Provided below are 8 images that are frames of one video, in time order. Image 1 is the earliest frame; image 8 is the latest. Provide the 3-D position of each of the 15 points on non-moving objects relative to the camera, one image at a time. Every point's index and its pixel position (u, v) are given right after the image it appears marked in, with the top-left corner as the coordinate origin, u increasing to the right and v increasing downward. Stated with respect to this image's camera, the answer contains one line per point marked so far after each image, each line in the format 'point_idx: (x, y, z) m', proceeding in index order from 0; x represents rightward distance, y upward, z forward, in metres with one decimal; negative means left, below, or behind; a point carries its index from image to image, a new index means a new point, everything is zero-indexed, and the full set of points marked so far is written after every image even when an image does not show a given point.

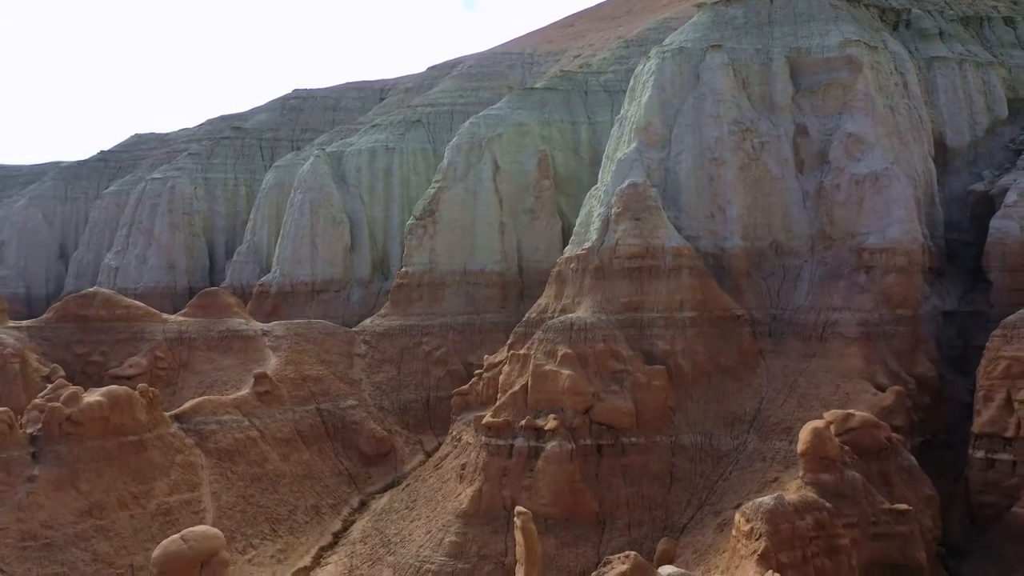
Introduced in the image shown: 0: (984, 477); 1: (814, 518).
0: (+8.8, -3.5, +16.7) m
1: (+4.6, -3.5, +13.8) m
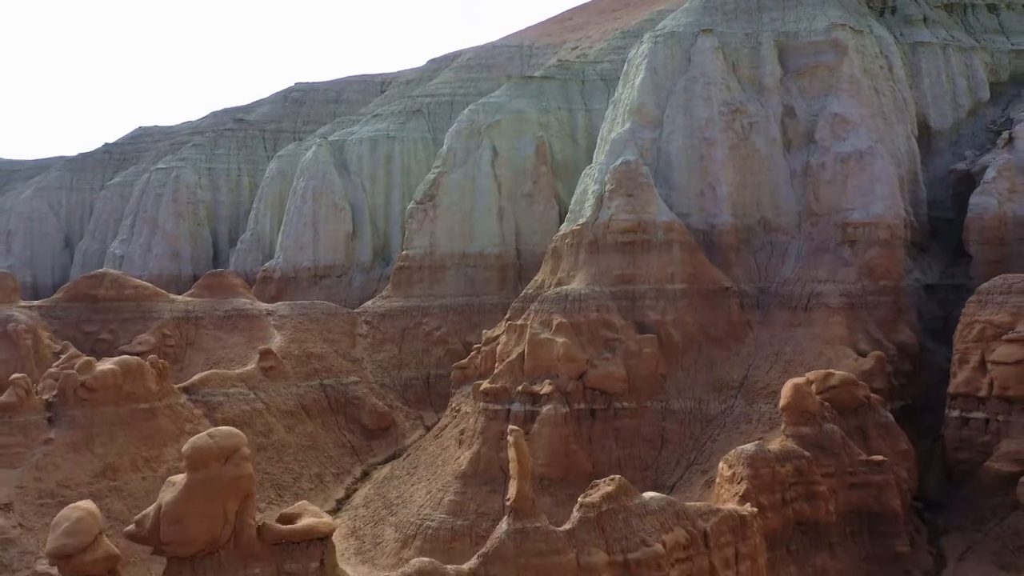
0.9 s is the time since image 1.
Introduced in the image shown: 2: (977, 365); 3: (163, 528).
0: (+8.7, -2.8, +17.6) m
1: (+4.6, -2.9, +14.6) m
2: (+9.0, -1.5, +17.4) m
3: (-3.0, -2.0, +7.5) m
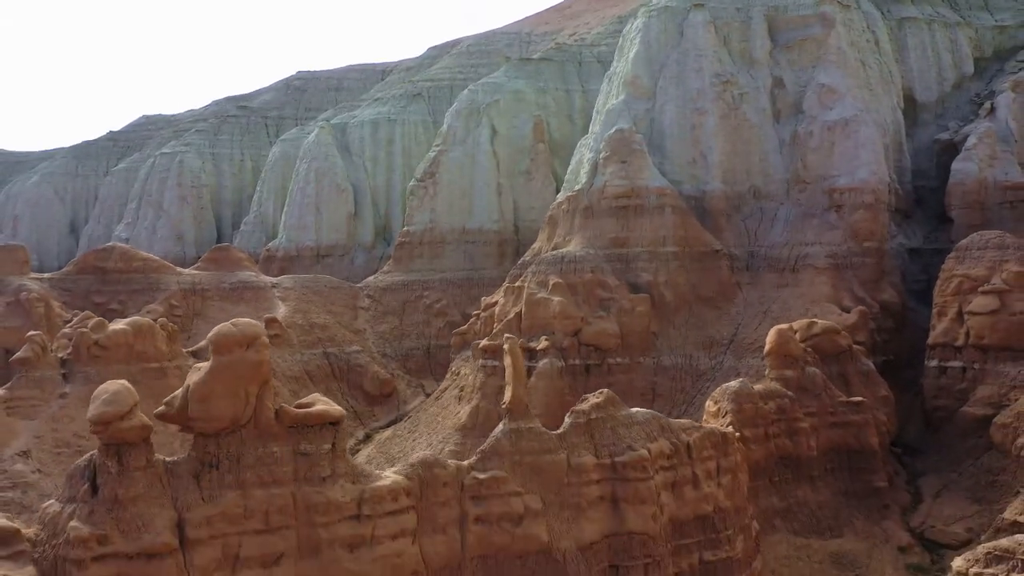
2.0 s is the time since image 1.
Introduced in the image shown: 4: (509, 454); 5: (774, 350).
0: (+8.7, -1.9, +18.3) m
1: (+4.5, -2.0, +15.4) m
2: (+8.9, -0.6, +18.2) m
3: (-3.1, -1.1, +8.2) m
4: (0.0, -1.8, +10.1) m
5: (+4.7, -1.1, +16.2) m
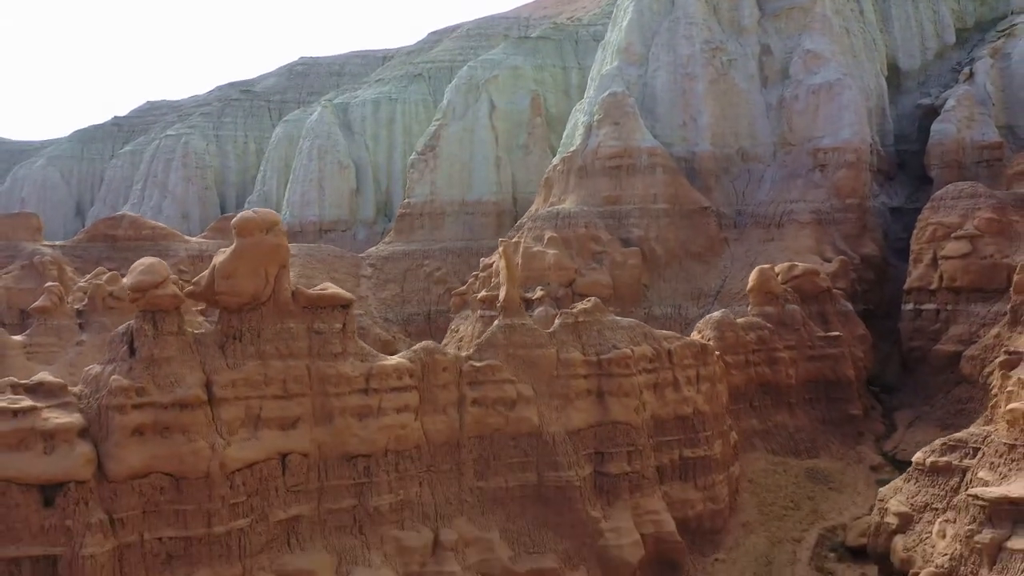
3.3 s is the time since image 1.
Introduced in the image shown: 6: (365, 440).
0: (+8.6, -0.8, +19.3) m
1: (+4.4, -0.9, +16.4) m
2: (+8.9, +0.6, +19.1) m
3: (-3.1, 0.0, +9.2) m
4: (-0.1, -0.7, +11.0) m
5: (+4.6, 0.0, +17.1) m
6: (-1.6, -1.6, +9.5) m
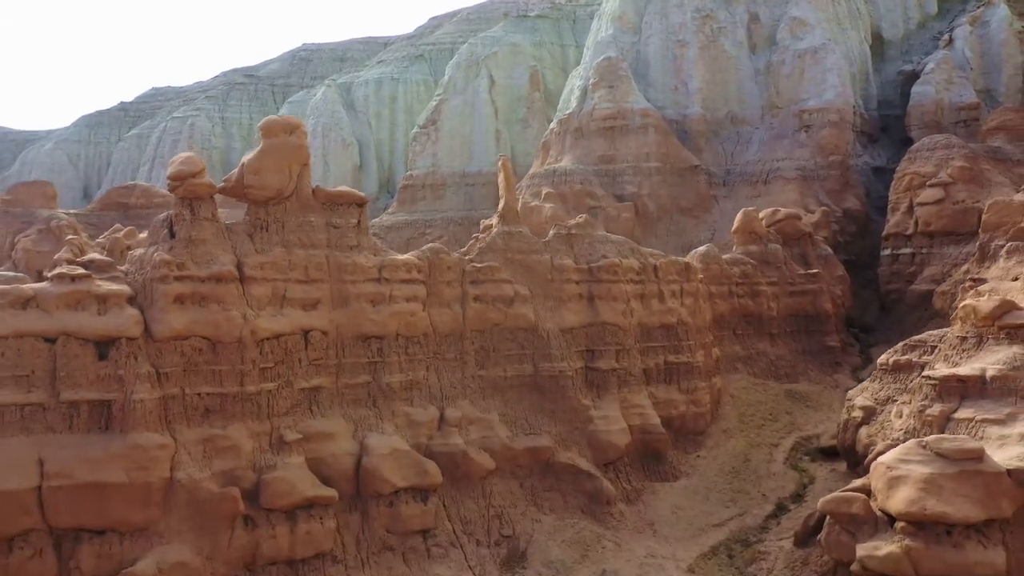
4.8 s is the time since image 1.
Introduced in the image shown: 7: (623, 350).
0: (+8.6, +0.4, +20.4) m
1: (+4.4, +0.4, +17.4) m
2: (+8.8, +1.8, +20.2) m
3: (-3.2, +1.2, +10.3) m
4: (-0.1, +0.5, +12.1) m
5: (+4.6, +1.2, +18.2) m
6: (-1.6, -0.4, +10.6) m
7: (+1.6, -0.9, +12.7) m
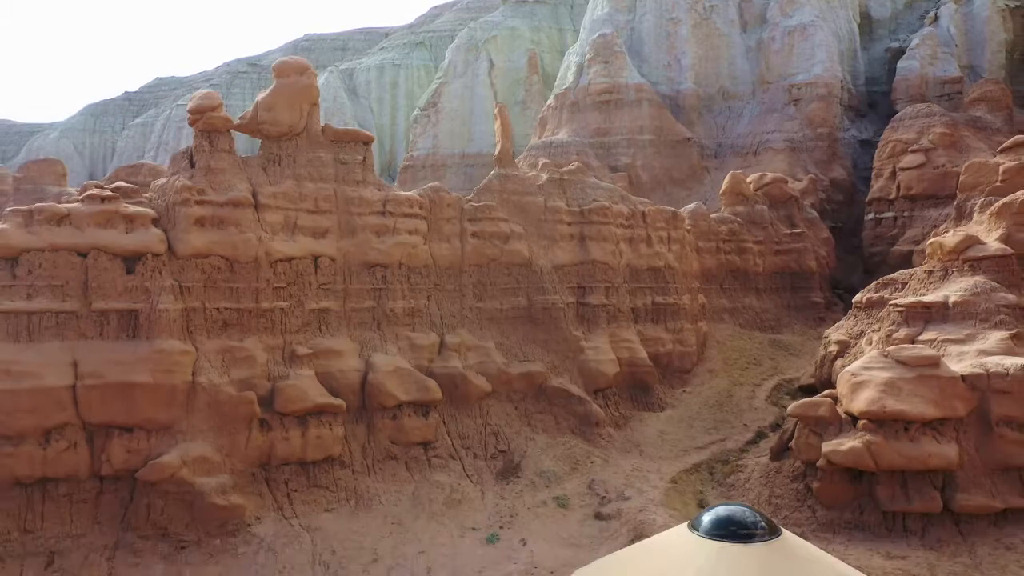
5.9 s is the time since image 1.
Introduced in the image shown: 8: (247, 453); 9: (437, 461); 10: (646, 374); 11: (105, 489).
0: (+8.5, +1.3, +21.1) m
1: (+4.4, +1.2, +18.2) m
2: (+8.8, +2.6, +21.0) m
3: (-3.2, +2.1, +11.0) m
4: (-0.2, +1.4, +12.9) m
5: (+4.5, +2.1, +19.0) m
6: (-1.6, +0.5, +11.4) m
7: (+1.5, 0.0, +13.5) m
8: (-2.9, -1.8, +9.8) m
9: (-0.9, -2.1, +11.0) m
10: (+2.0, -1.3, +13.3) m
11: (-4.2, -2.1, +9.3) m
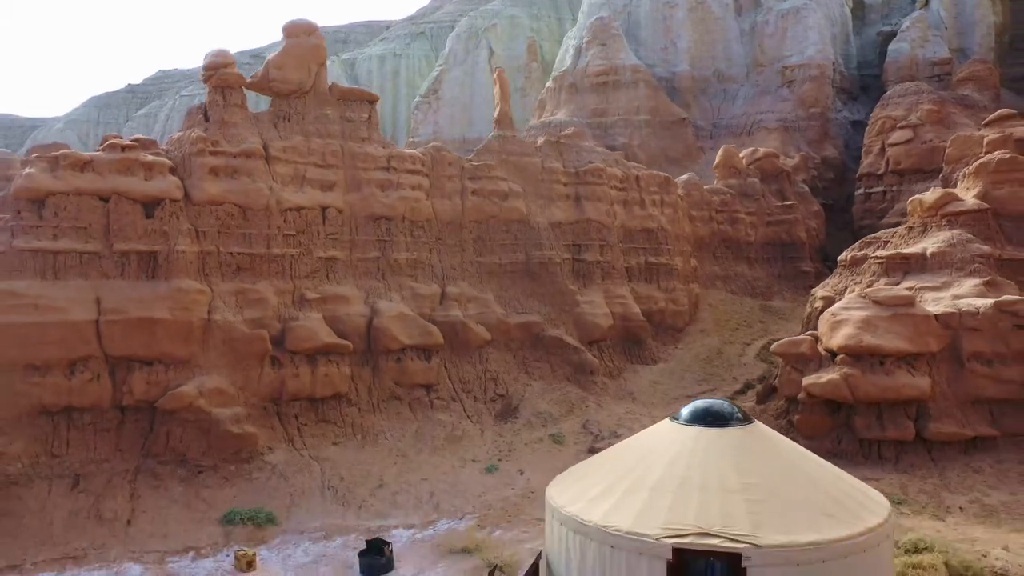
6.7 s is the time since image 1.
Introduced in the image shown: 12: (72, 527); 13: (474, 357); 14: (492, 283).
0: (+8.5, +1.9, +21.7) m
1: (+4.3, +1.9, +18.8) m
2: (+8.8, +3.3, +21.6) m
3: (-3.2, +2.7, +11.6) m
4: (-0.2, +2.0, +13.5) m
5: (+4.5, +2.7, +19.6) m
6: (-1.7, +1.1, +12.0) m
7: (+1.5, +0.6, +14.0) m
8: (-2.9, -1.1, +10.4) m
9: (-0.9, -1.5, +11.6) m
10: (+2.0, -0.6, +13.9) m
11: (-4.2, -1.4, +9.8) m
12: (-4.4, -2.4, +9.0) m
13: (-0.5, -0.9, +12.2) m
14: (-0.3, +0.1, +12.9) m
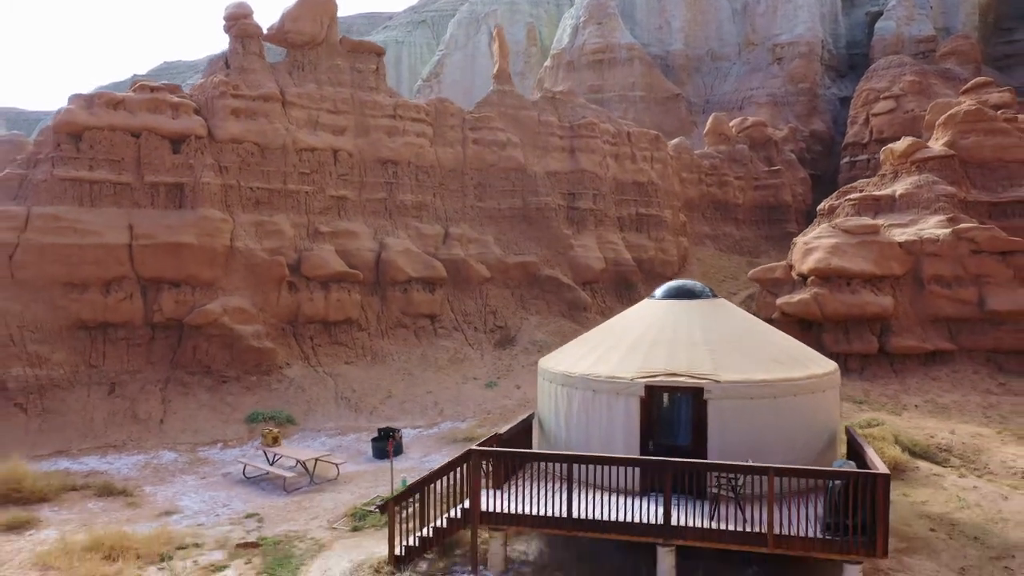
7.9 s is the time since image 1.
0: (+8.5, +2.8, +22.6) m
1: (+4.3, +2.7, +19.7) m
2: (+8.7, +4.2, +22.5) m
3: (-3.3, +3.6, +12.5) m
4: (-0.3, +2.9, +14.4) m
5: (+4.5, +3.6, +20.5) m
6: (-1.7, +2.0, +12.9) m
7: (+1.5, +1.5, +14.9) m
8: (-2.9, -0.3, +11.3) m
9: (-1.0, -0.6, +12.5) m
10: (+1.9, +0.3, +14.8) m
11: (-4.2, -0.6, +10.7) m
12: (-4.4, -1.5, +9.9) m
13: (-0.5, -0.1, +13.1) m
14: (-0.3, +1.0, +13.8) m
